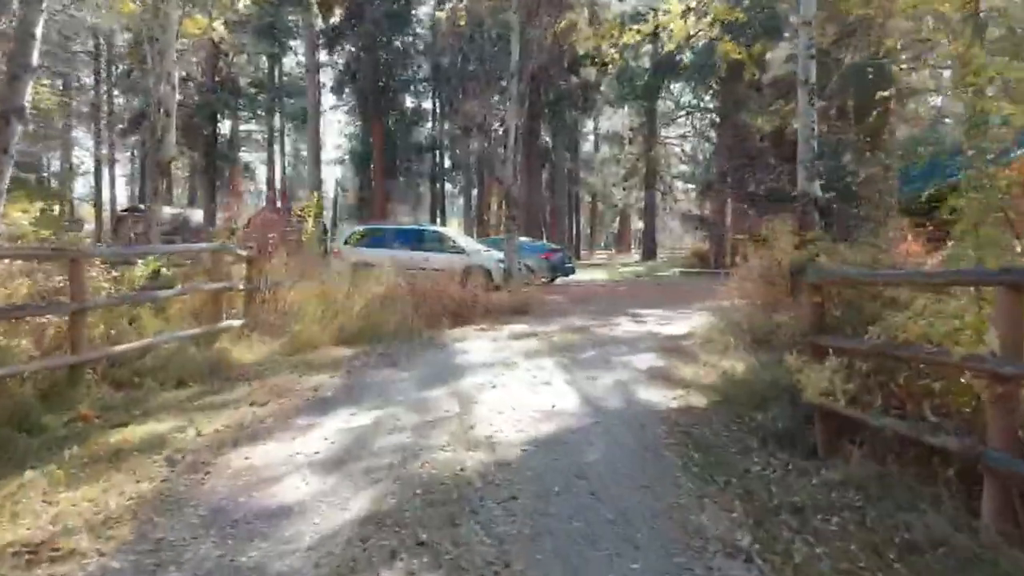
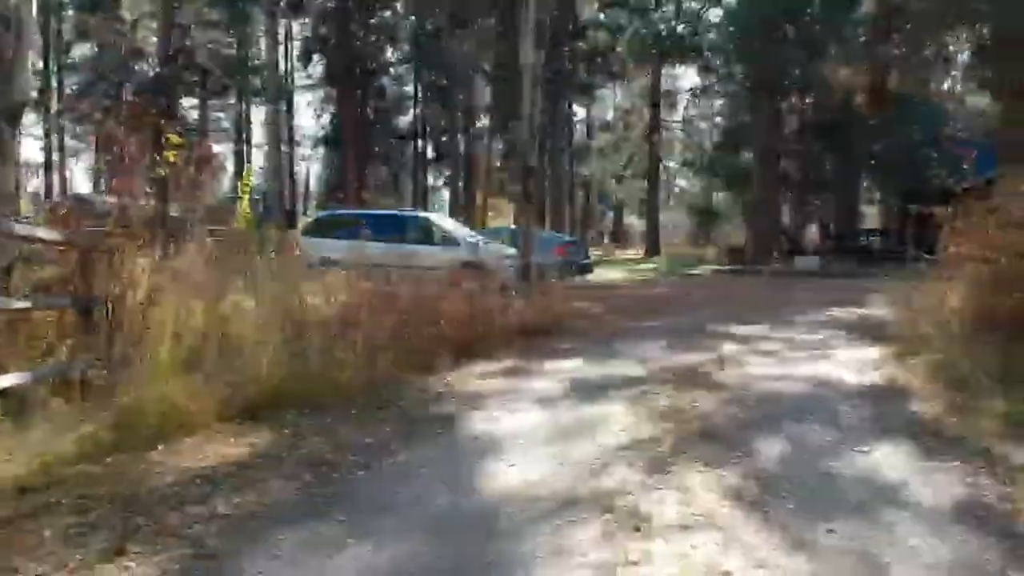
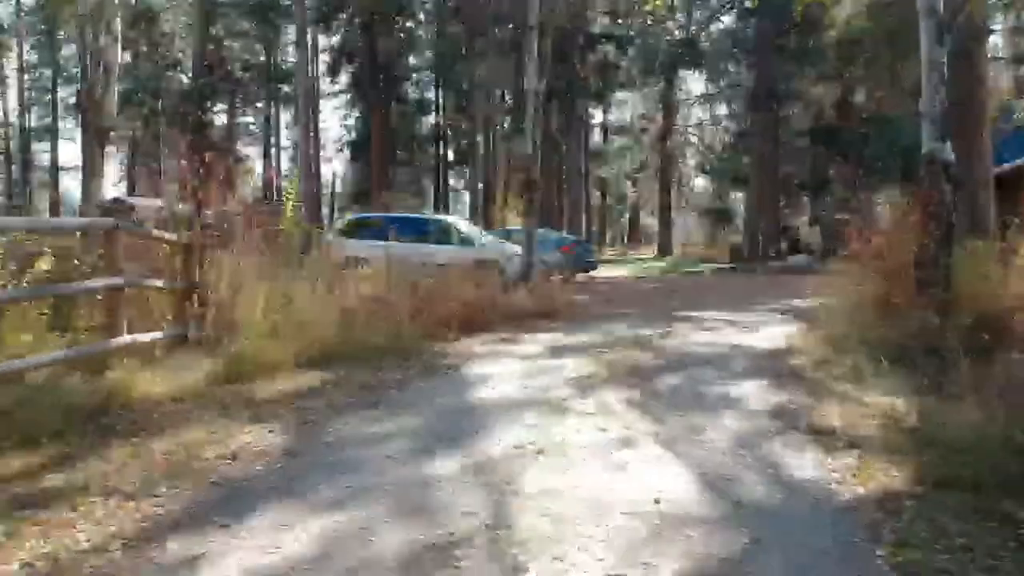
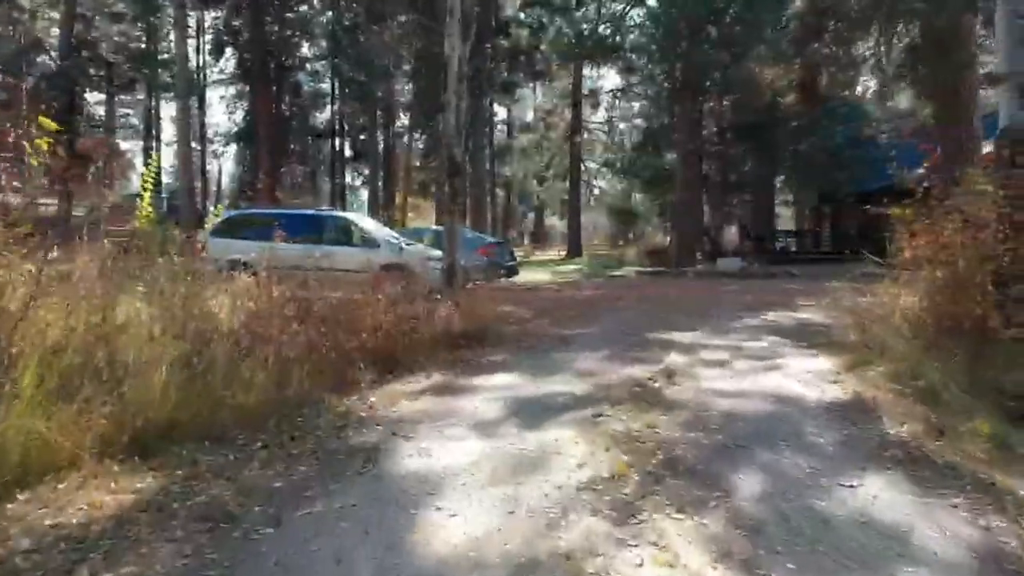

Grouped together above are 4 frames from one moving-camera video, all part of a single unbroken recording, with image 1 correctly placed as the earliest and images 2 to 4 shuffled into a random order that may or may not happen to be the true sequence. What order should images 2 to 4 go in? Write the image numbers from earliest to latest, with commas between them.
3, 2, 4
